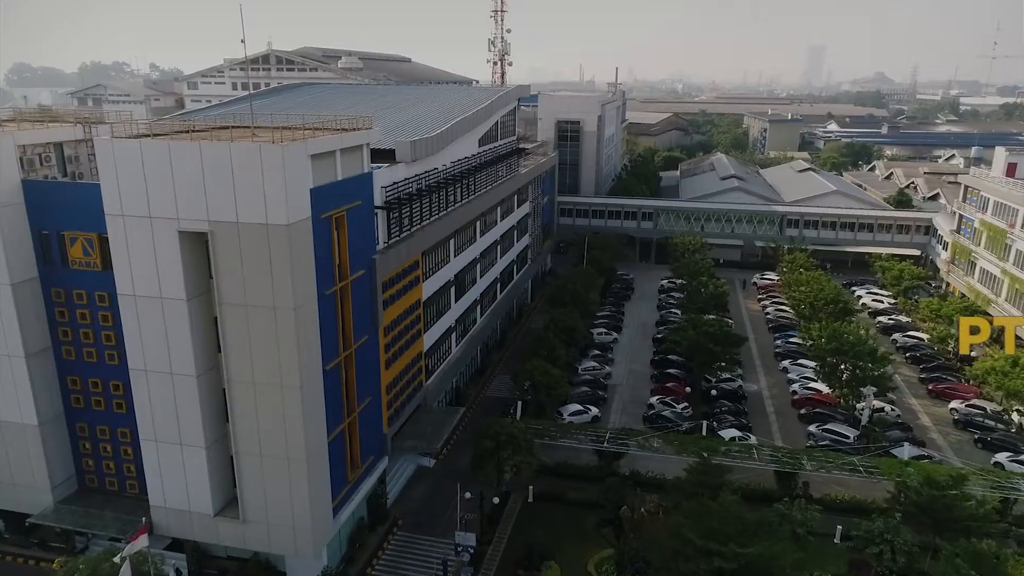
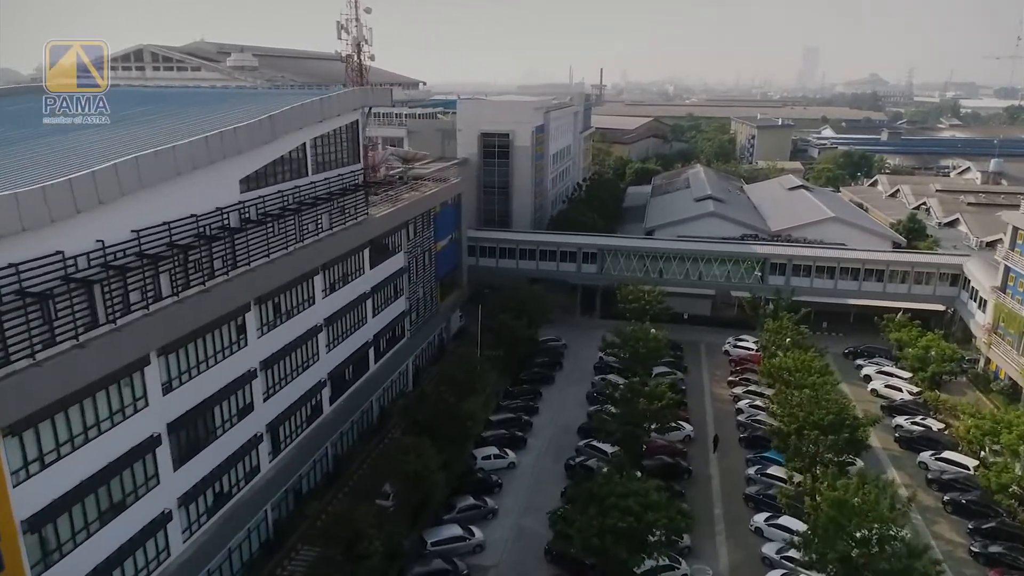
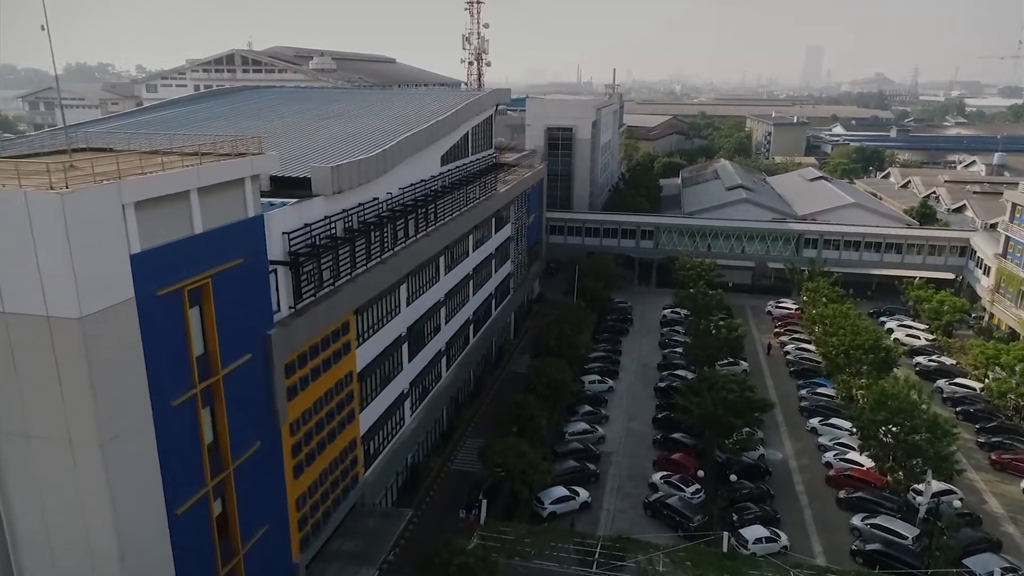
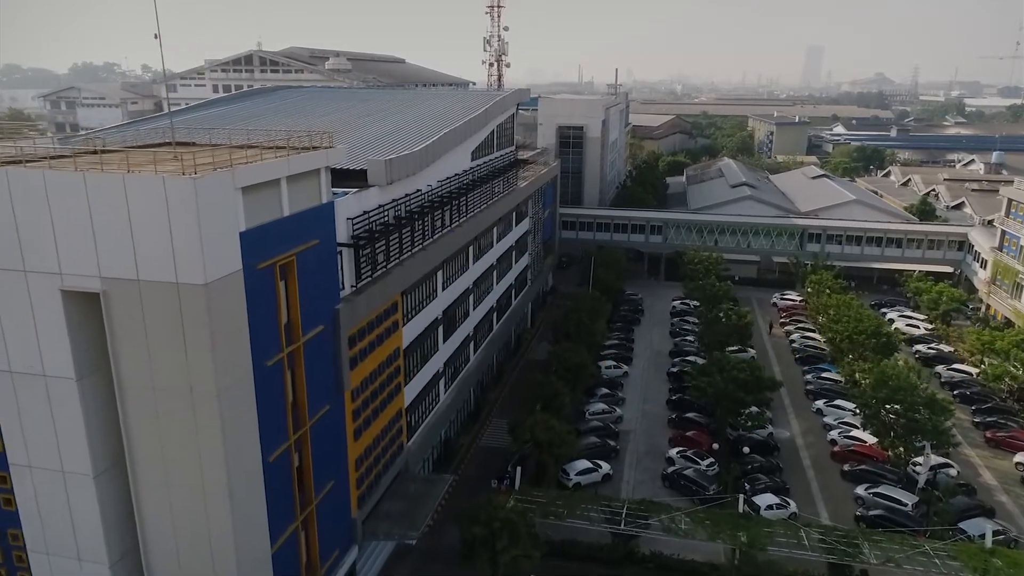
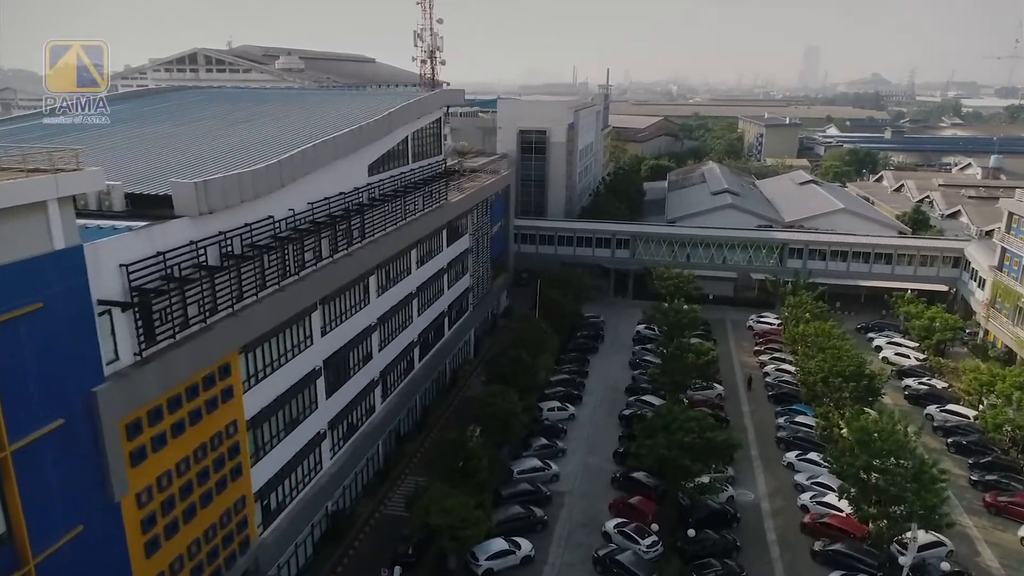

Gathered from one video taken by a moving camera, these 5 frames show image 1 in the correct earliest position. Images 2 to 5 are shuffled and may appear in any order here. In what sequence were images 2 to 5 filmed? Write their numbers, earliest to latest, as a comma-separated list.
4, 3, 5, 2
